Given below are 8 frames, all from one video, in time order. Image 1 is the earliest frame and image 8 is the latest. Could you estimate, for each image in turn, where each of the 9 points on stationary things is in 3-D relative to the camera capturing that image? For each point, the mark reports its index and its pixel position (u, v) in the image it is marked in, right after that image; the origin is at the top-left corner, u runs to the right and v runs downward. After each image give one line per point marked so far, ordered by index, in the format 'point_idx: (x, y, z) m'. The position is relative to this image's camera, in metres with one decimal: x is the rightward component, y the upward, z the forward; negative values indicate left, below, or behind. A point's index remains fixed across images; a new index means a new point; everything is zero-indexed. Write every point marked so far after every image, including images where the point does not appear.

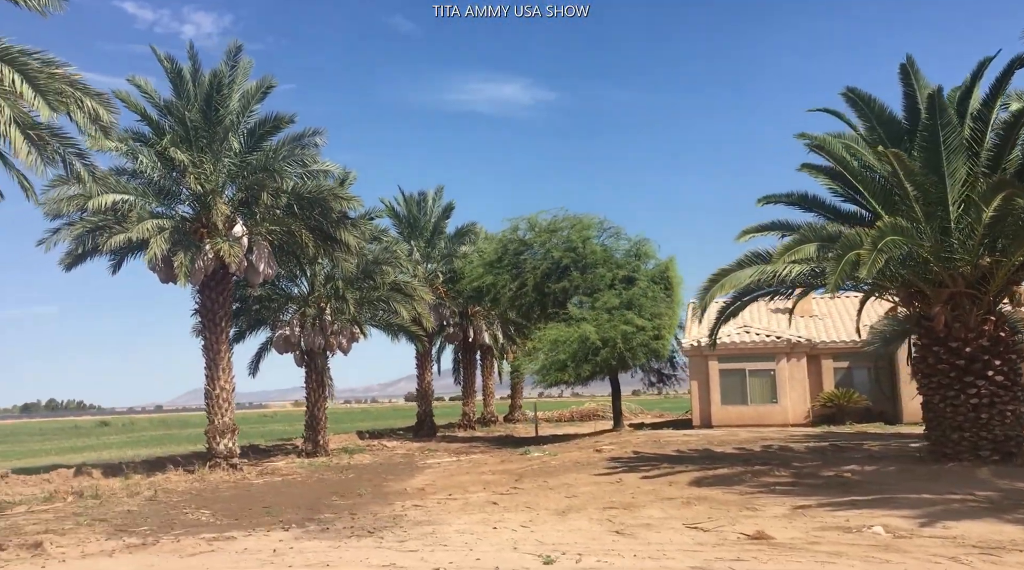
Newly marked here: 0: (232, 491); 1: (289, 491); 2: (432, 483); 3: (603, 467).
0: (-5.5, -4.1, +16.0) m
1: (-4.2, -4.0, +15.5) m
2: (-1.5, -3.8, +15.4) m
3: (+1.8, -3.4, +15.2) m
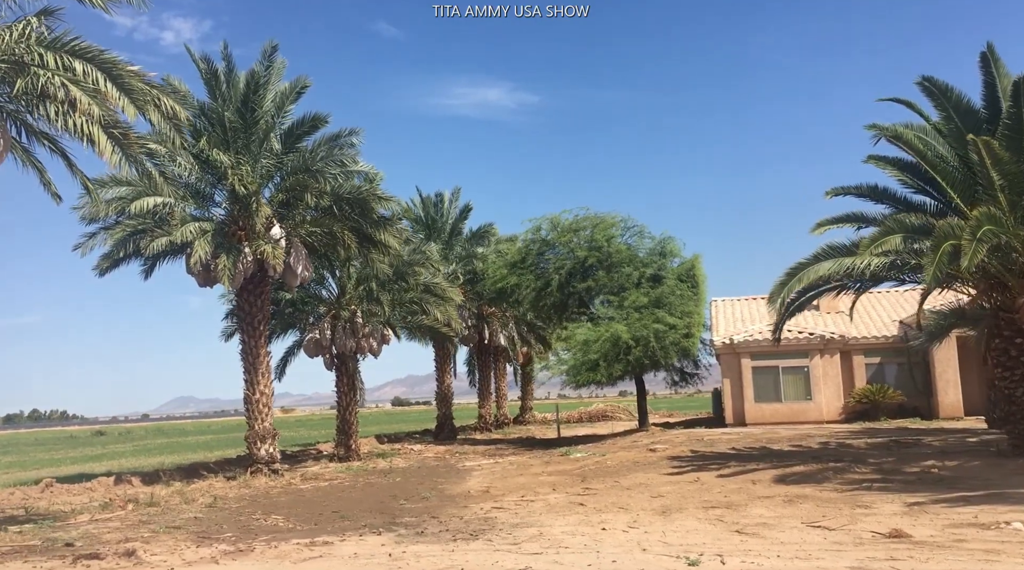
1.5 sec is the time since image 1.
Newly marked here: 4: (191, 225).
0: (-4.3, -4.1, +15.7) m
1: (-3.1, -4.0, +15.3) m
2: (-0.3, -3.8, +15.2) m
3: (+2.9, -3.3, +15.0) m
4: (-7.0, +1.3, +17.7) m
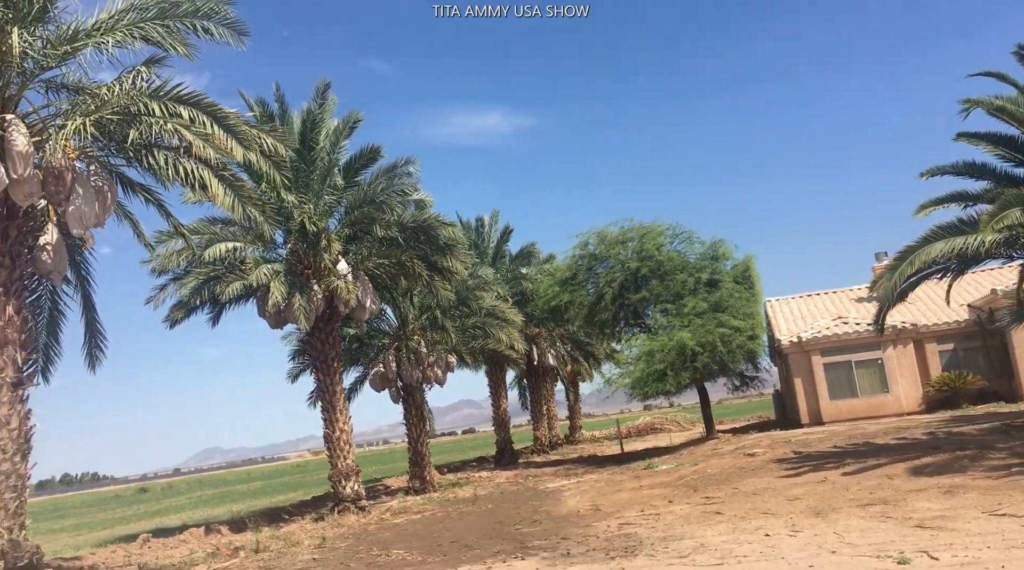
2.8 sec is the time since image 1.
0: (-2.3, -4.7, +15.5) m
1: (-1.1, -4.5, +15.0) m
2: (+1.6, -4.0, +14.8) m
3: (+4.8, -3.3, +14.6) m
4: (-5.4, +0.4, +17.6) m
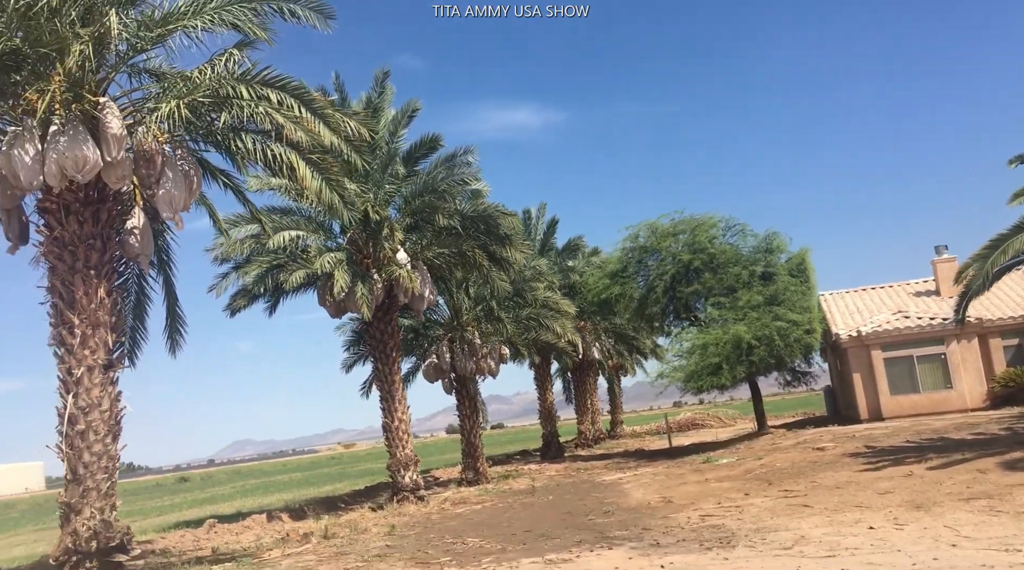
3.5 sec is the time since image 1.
0: (-1.1, -4.5, +15.4) m
1: (+0.2, -4.3, +14.9) m
2: (+2.8, -3.8, +14.6) m
3: (+6.0, -3.1, +14.2) m
4: (-4.0, +0.7, +17.7) m
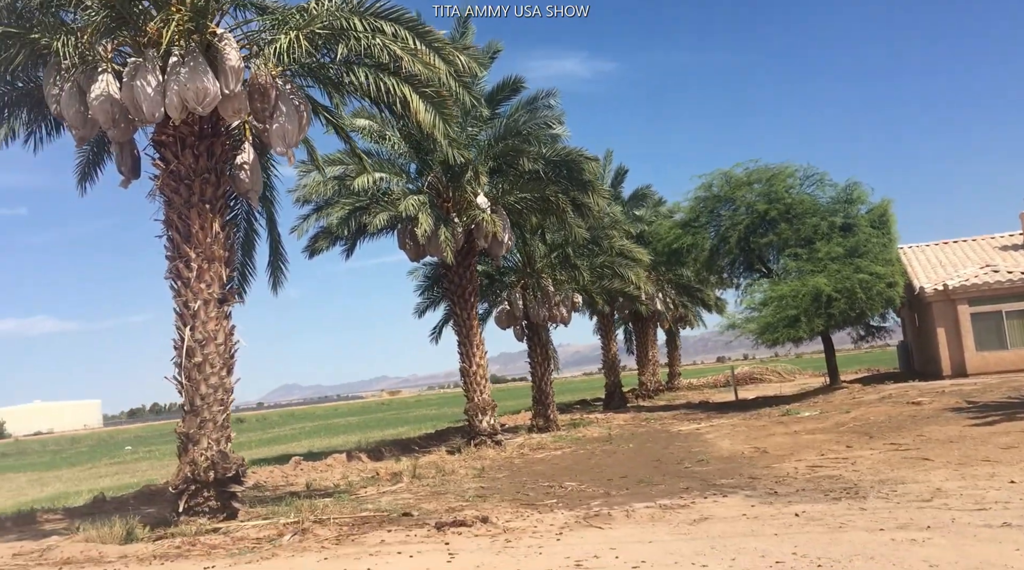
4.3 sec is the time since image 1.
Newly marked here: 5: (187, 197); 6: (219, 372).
0: (+0.6, -3.4, +15.5) m
1: (+1.8, -3.3, +14.8) m
2: (+4.4, -2.9, +14.4) m
3: (+7.6, -2.3, +13.7) m
4: (-2.2, +1.9, +17.6) m
5: (-3.8, +1.0, +9.5) m
6: (-3.5, -1.0, +9.6) m
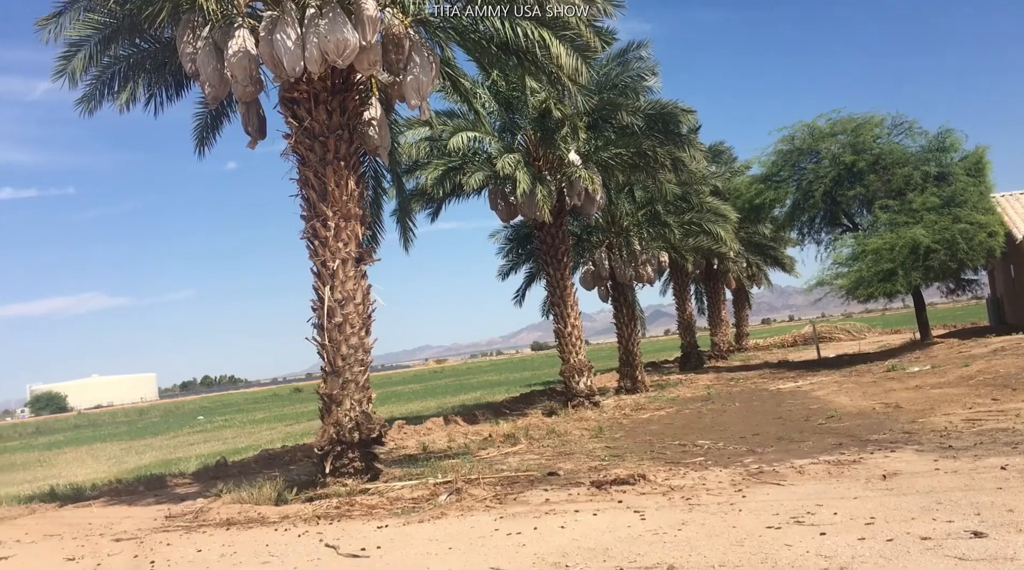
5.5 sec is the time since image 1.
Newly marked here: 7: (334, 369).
0: (+2.6, -2.6, +15.1) m
1: (+3.8, -2.4, +14.4) m
2: (+6.4, -2.0, +13.8) m
3: (+9.5, -1.3, +12.9) m
4: (-0.1, +2.7, +17.2) m
5: (-2.2, +1.5, +9.3) m
6: (-1.8, -0.6, +9.4) m
7: (-2.0, -1.0, +9.3) m
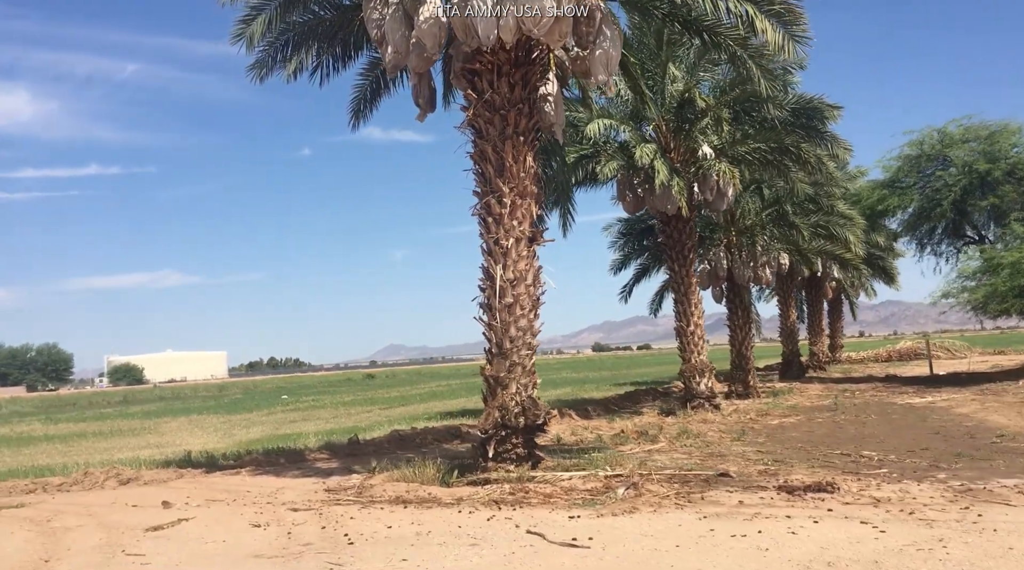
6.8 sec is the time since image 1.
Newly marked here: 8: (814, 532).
0: (+5.0, -2.6, +14.4) m
1: (+6.1, -2.5, +13.6) m
2: (+8.7, -2.2, +12.7) m
3: (+11.7, -1.7, +11.6) m
4: (+2.7, +2.9, +16.7) m
5: (-0.1, +1.7, +9.0) m
6: (+0.2, -0.3, +9.1) m
7: (-0.1, -0.7, +9.0) m
8: (+2.2, -1.8, +5.8) m
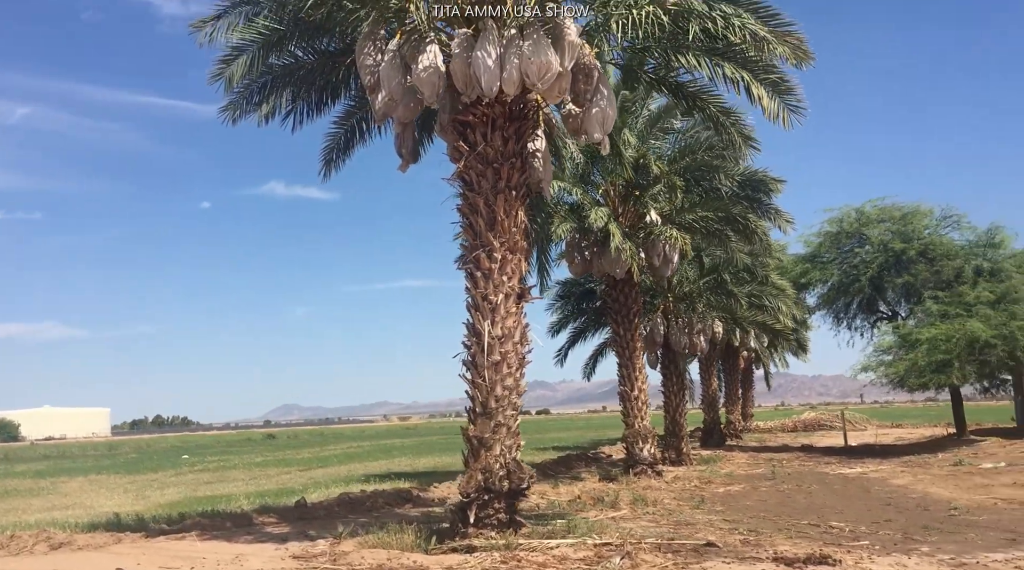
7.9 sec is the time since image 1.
0: (+4.1, -3.8, +14.4) m
1: (+5.3, -3.7, +13.8) m
2: (+8.0, -3.4, +13.2) m
3: (+11.1, -3.0, +12.4) m
4: (+1.8, +1.6, +16.8) m
5: (-0.2, +1.1, +8.8) m
6: (0.0, -1.0, +8.8) m
7: (-0.3, -1.3, +8.7) m
8: (+2.3, -2.2, +5.6) m
